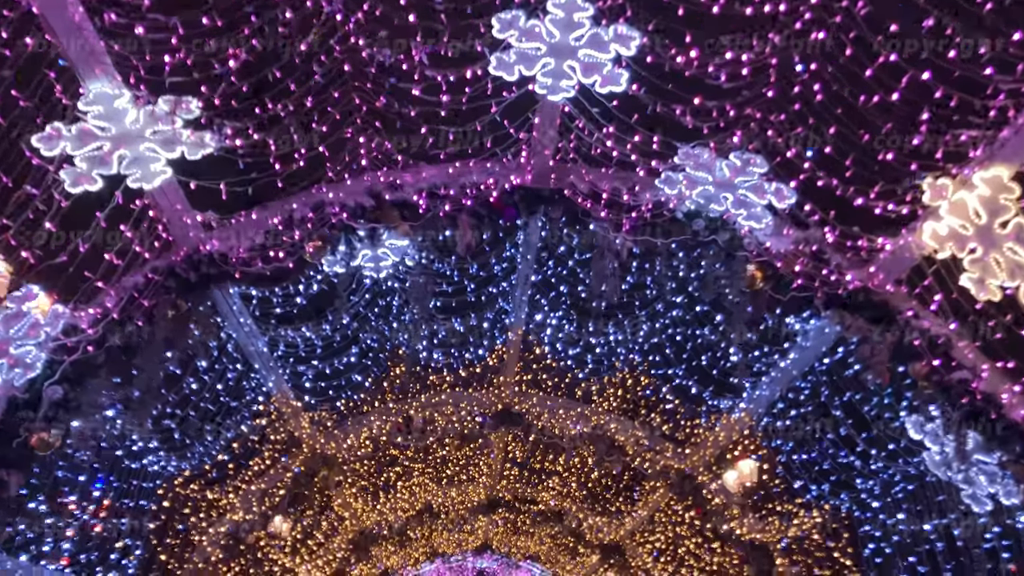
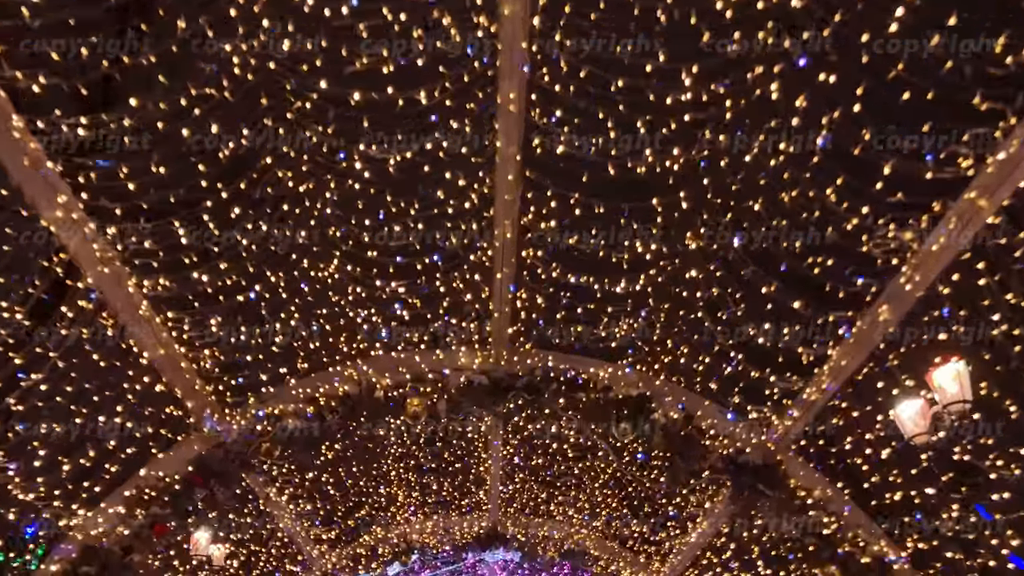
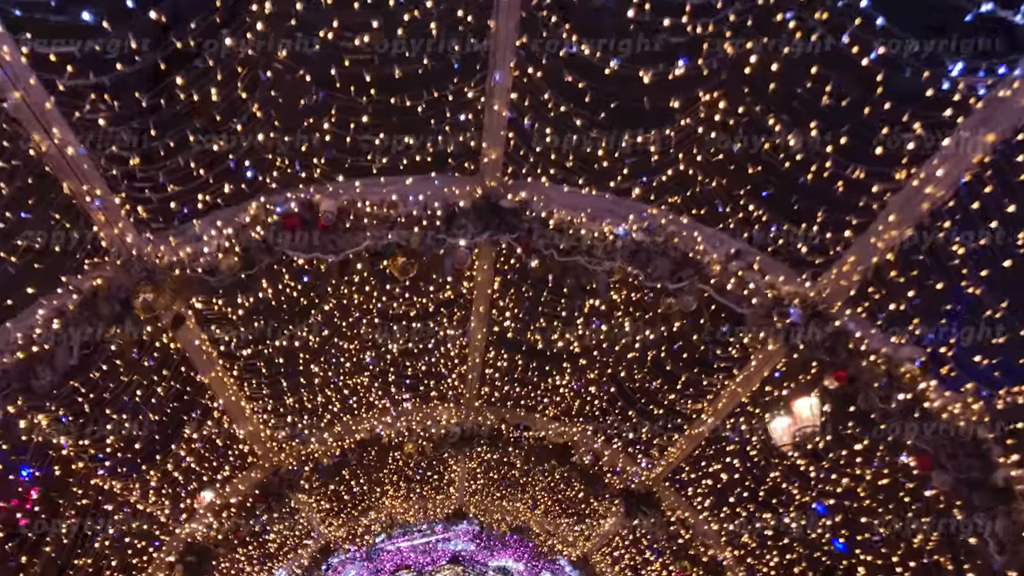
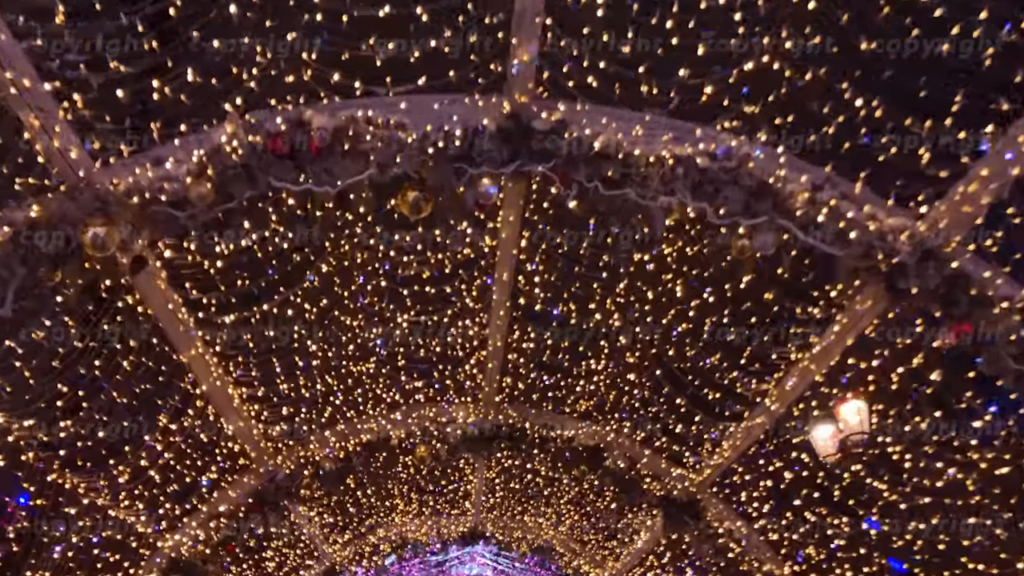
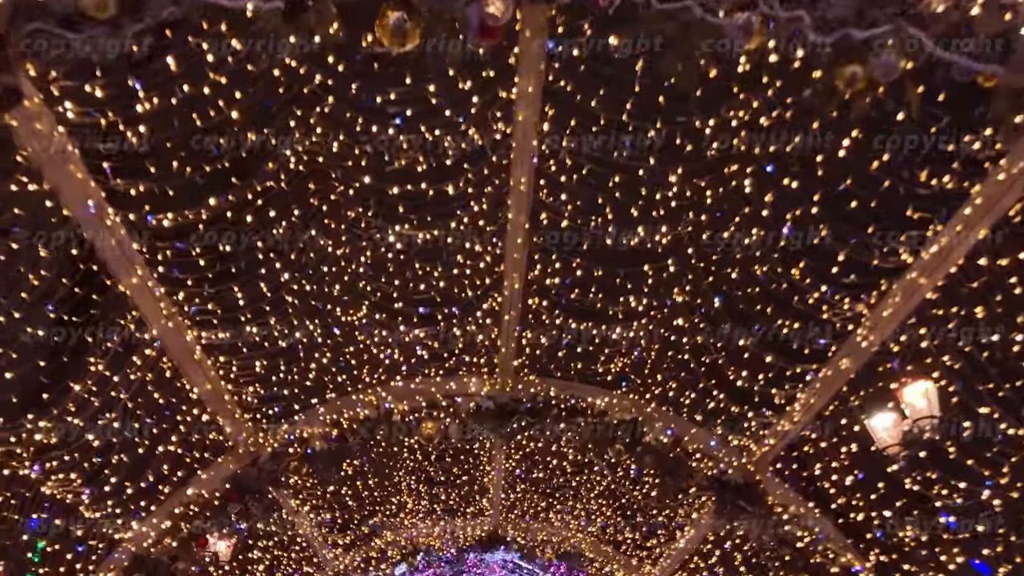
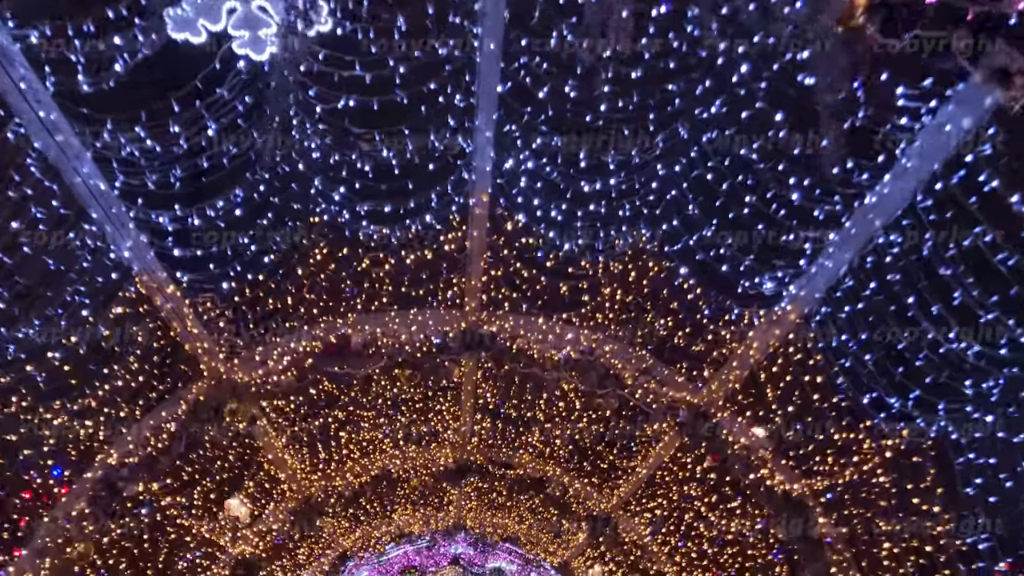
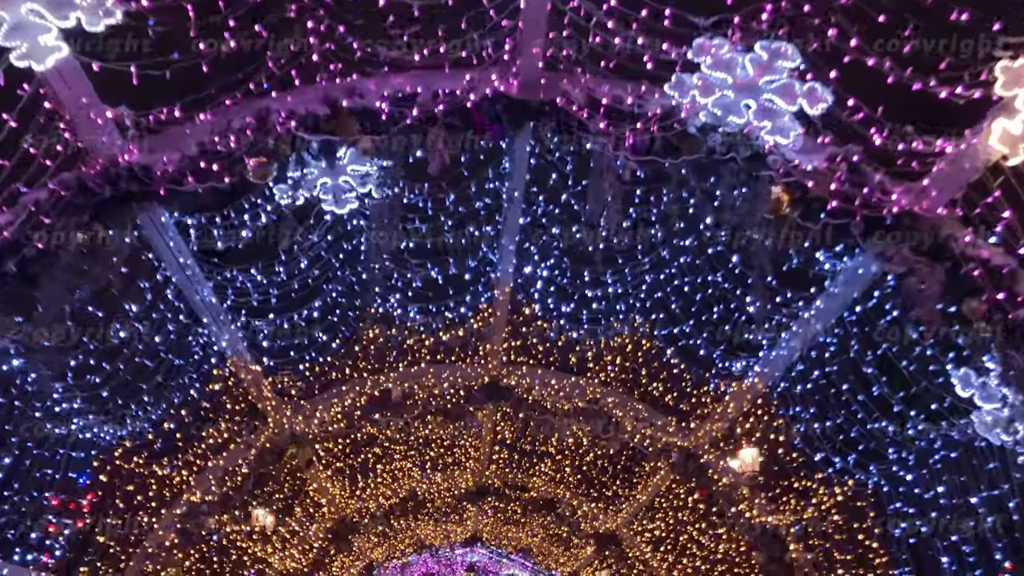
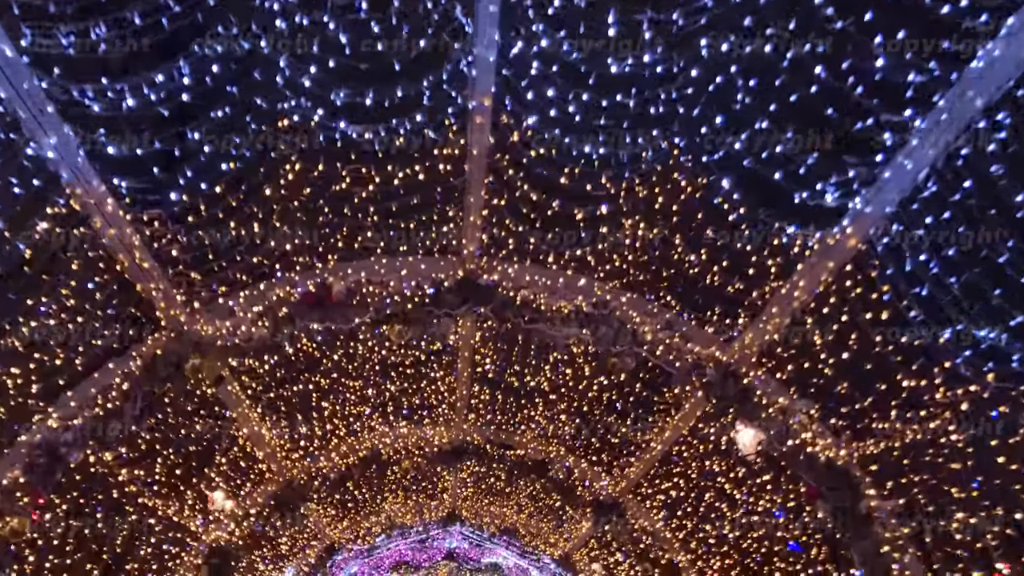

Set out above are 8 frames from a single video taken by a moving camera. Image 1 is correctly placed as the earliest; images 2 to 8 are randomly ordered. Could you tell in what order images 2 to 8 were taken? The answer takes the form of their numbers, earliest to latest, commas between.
7, 6, 8, 3, 4, 5, 2
